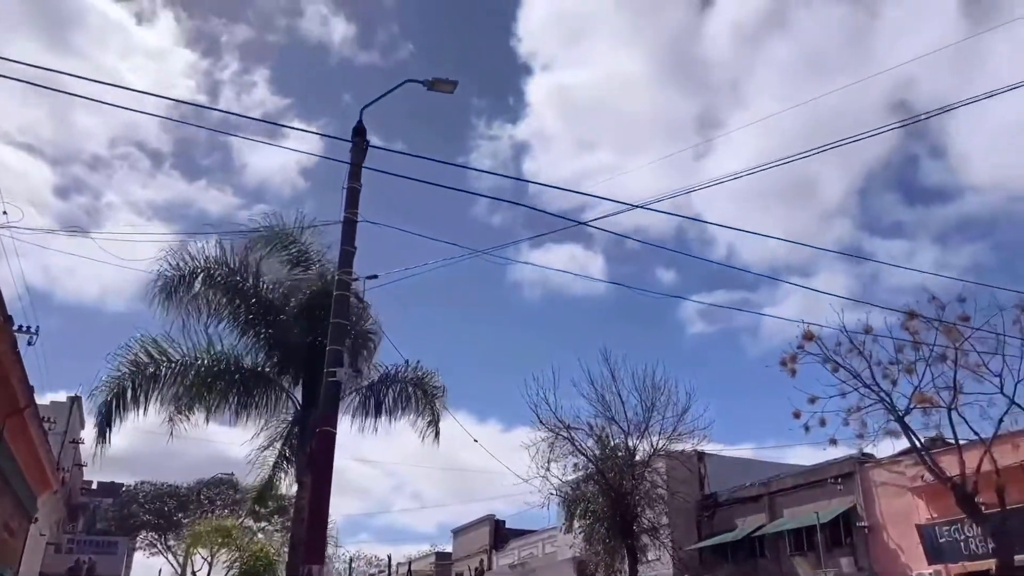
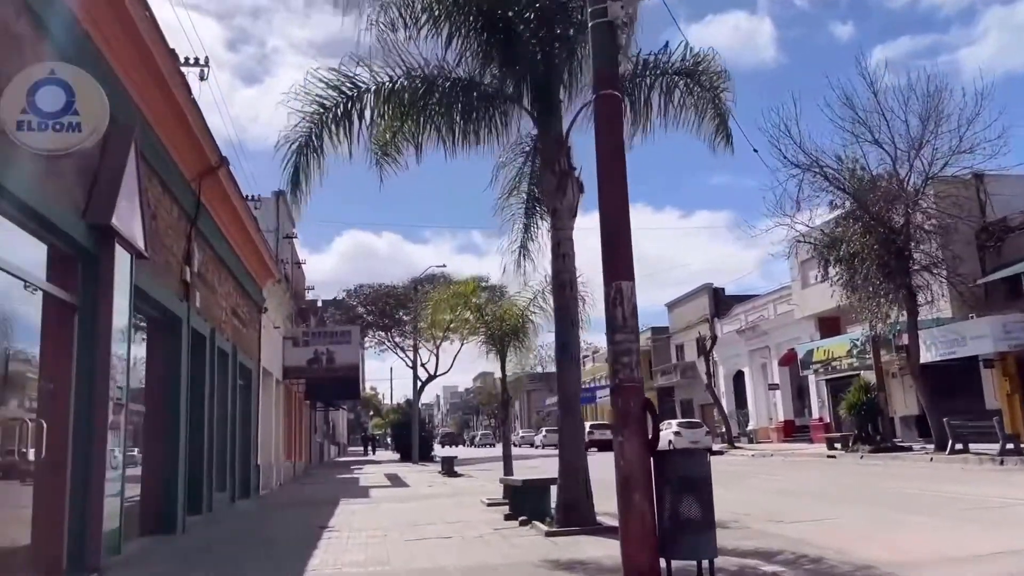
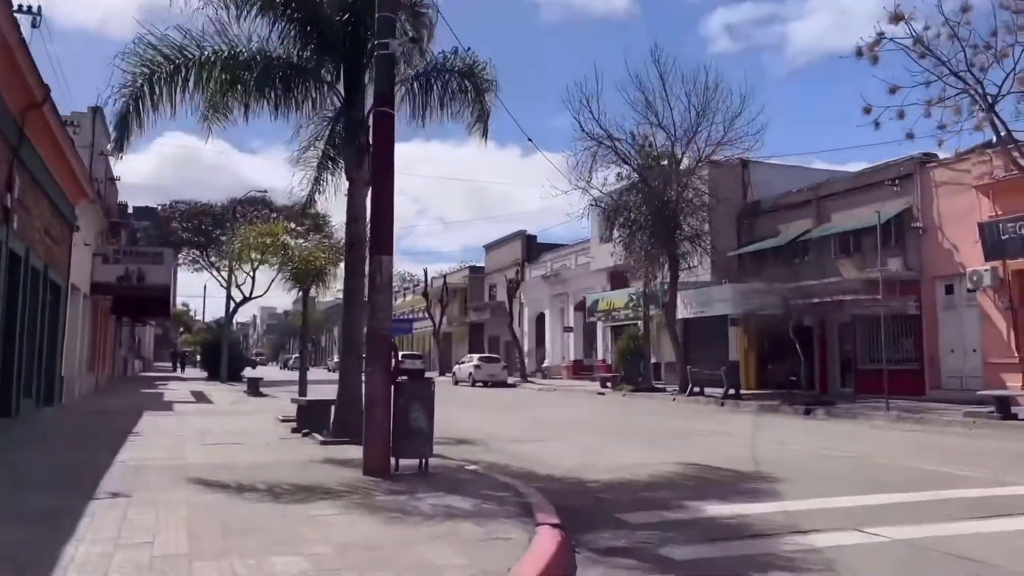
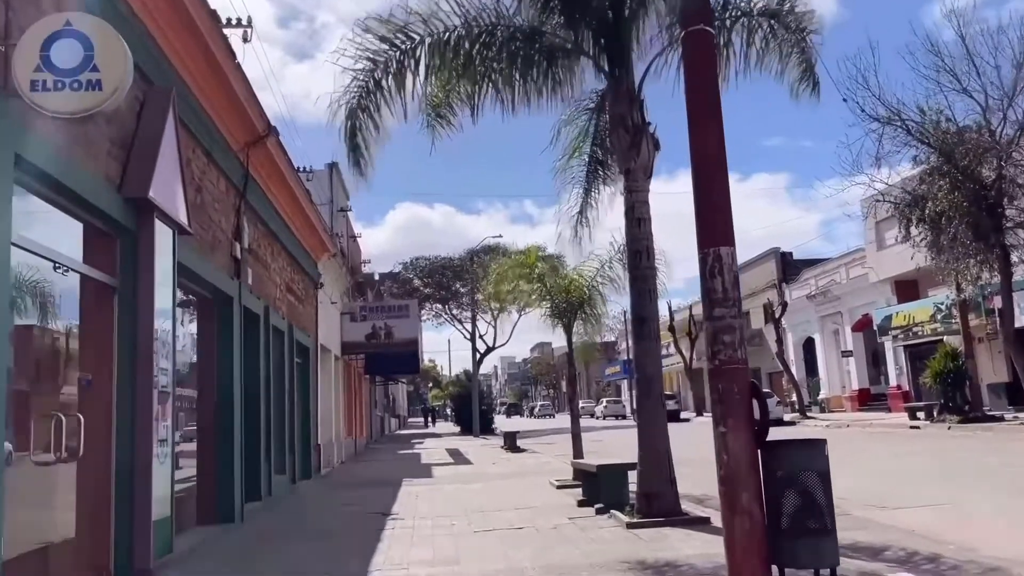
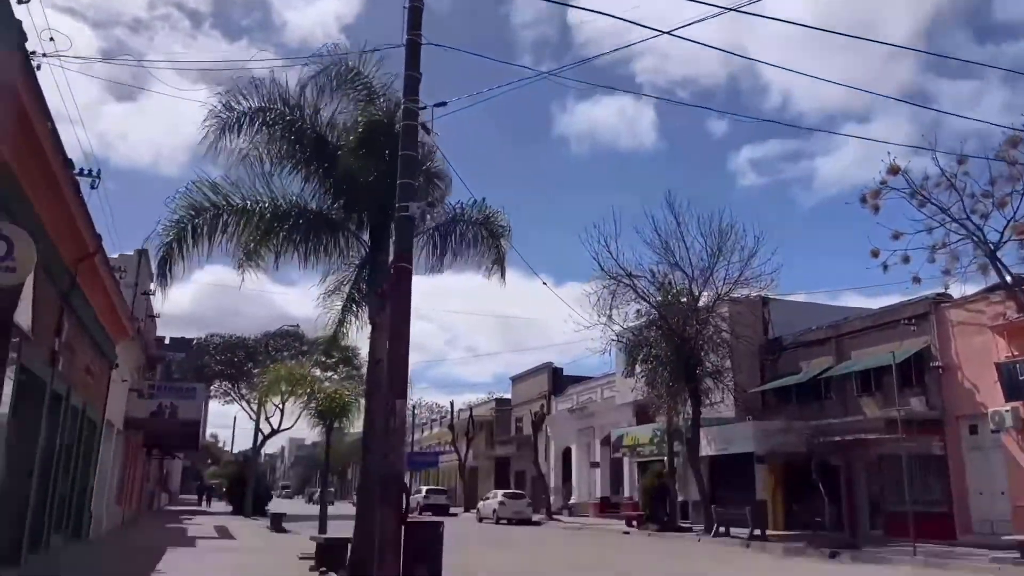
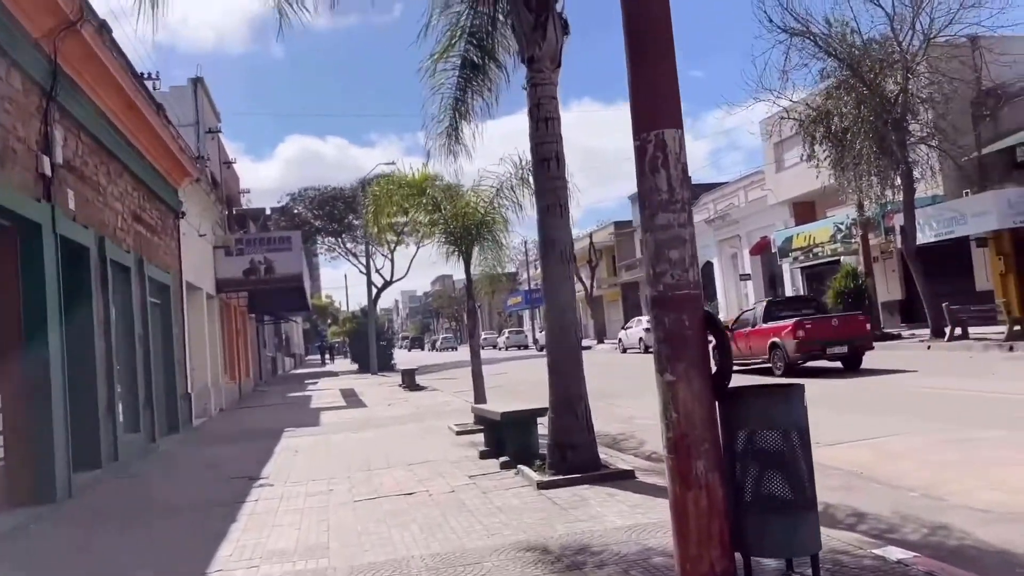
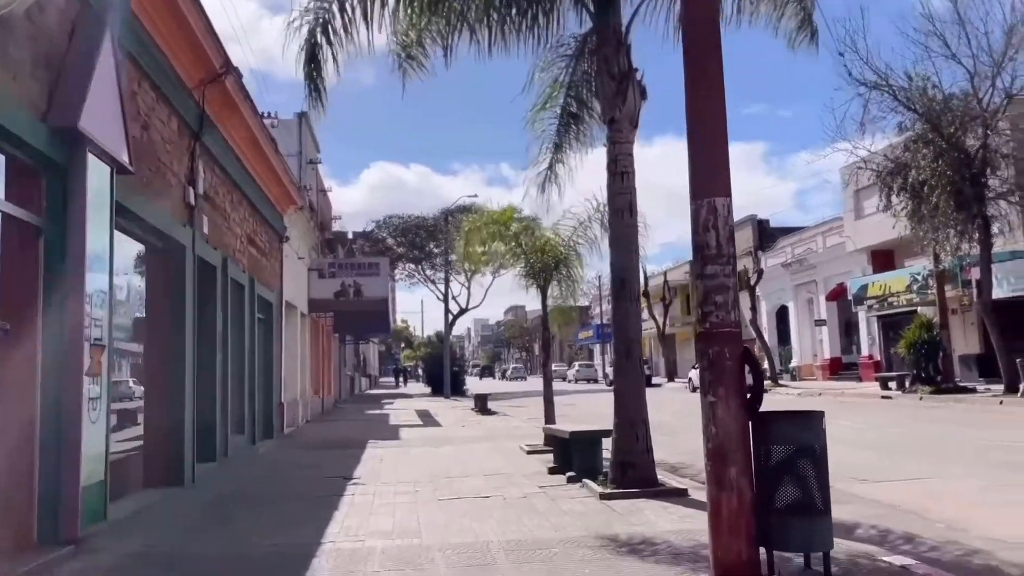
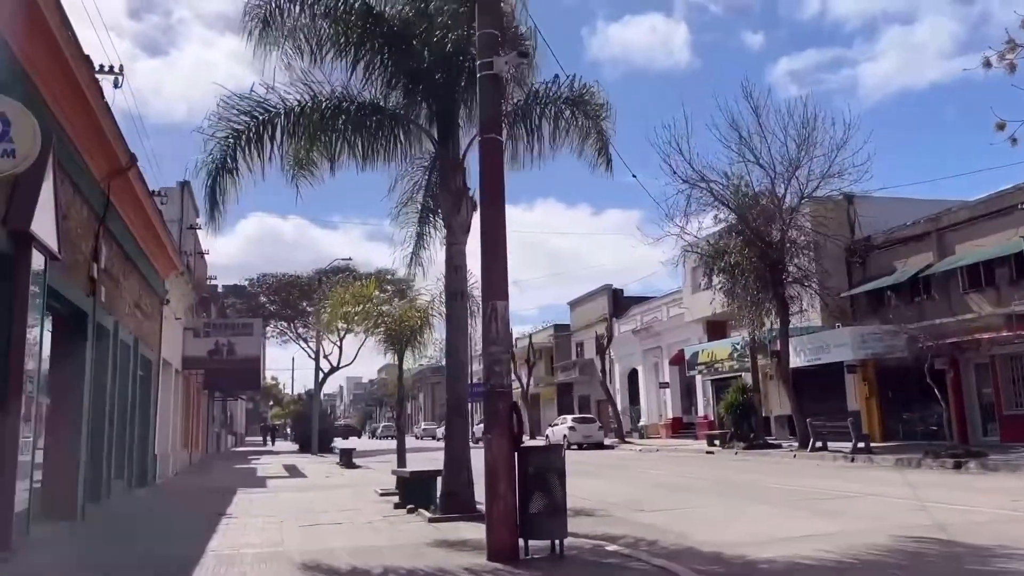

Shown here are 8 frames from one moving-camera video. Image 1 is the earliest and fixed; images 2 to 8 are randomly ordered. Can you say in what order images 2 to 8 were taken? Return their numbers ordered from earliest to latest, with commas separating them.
5, 3, 8, 2, 4, 7, 6
